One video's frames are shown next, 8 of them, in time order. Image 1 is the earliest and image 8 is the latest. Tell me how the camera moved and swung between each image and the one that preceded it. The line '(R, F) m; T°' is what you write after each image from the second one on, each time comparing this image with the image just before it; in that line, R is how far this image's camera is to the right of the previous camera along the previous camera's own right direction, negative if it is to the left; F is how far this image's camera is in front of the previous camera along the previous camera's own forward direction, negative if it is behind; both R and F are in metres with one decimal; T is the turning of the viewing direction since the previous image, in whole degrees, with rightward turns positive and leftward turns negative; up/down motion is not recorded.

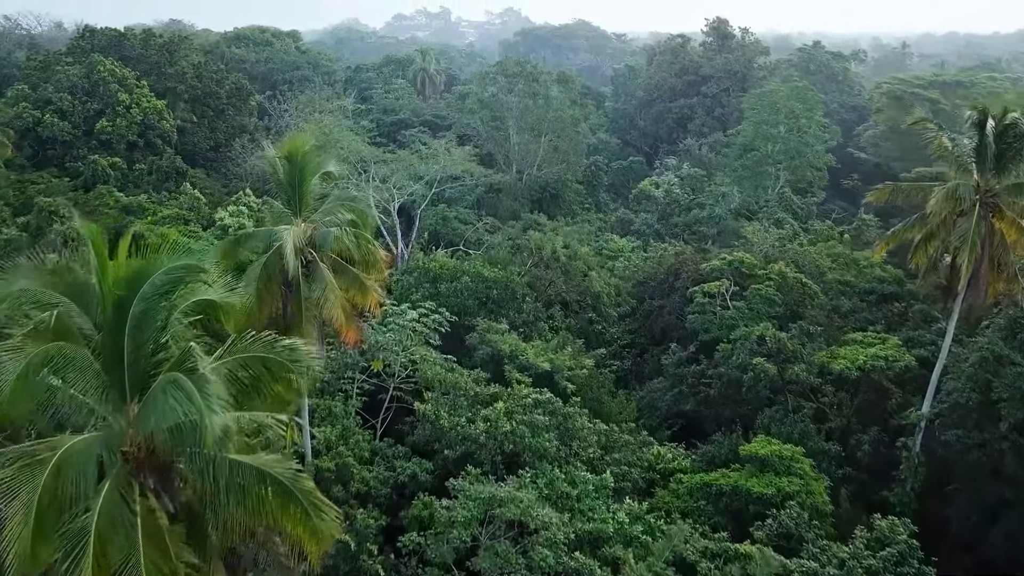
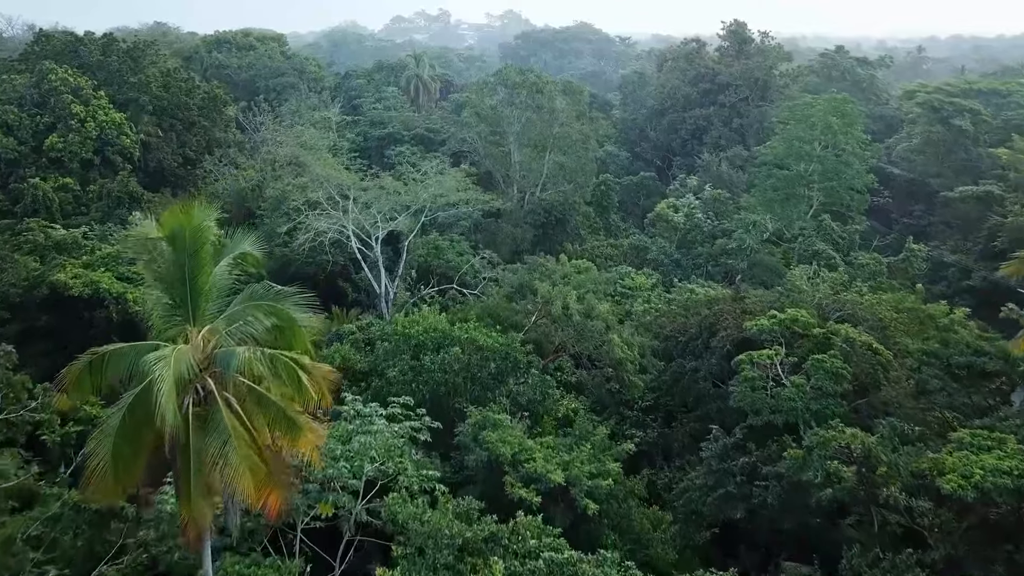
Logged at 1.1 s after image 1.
(0.0, +2.8) m; 0°
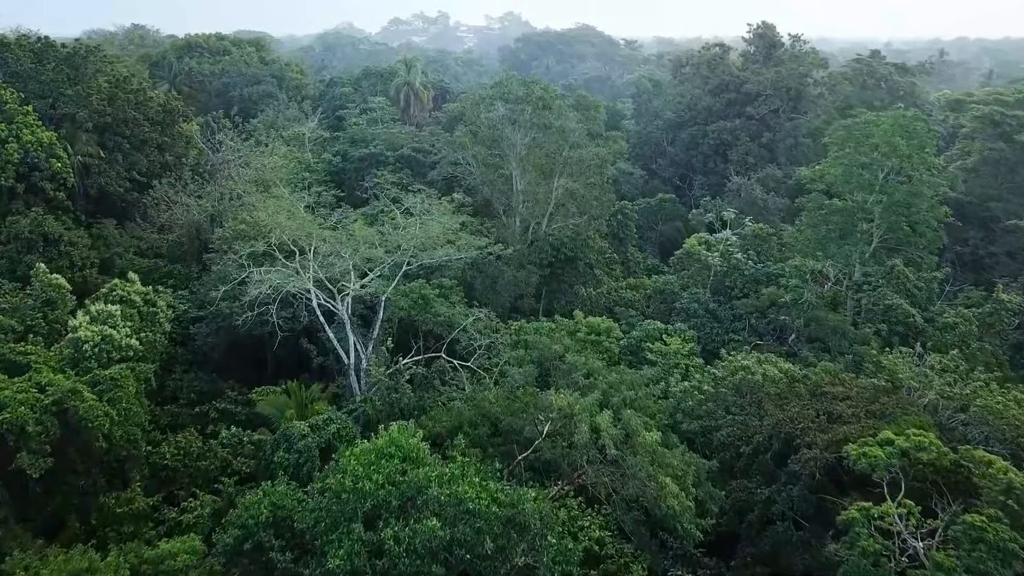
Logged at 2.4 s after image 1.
(-0.1, +3.7) m; 0°
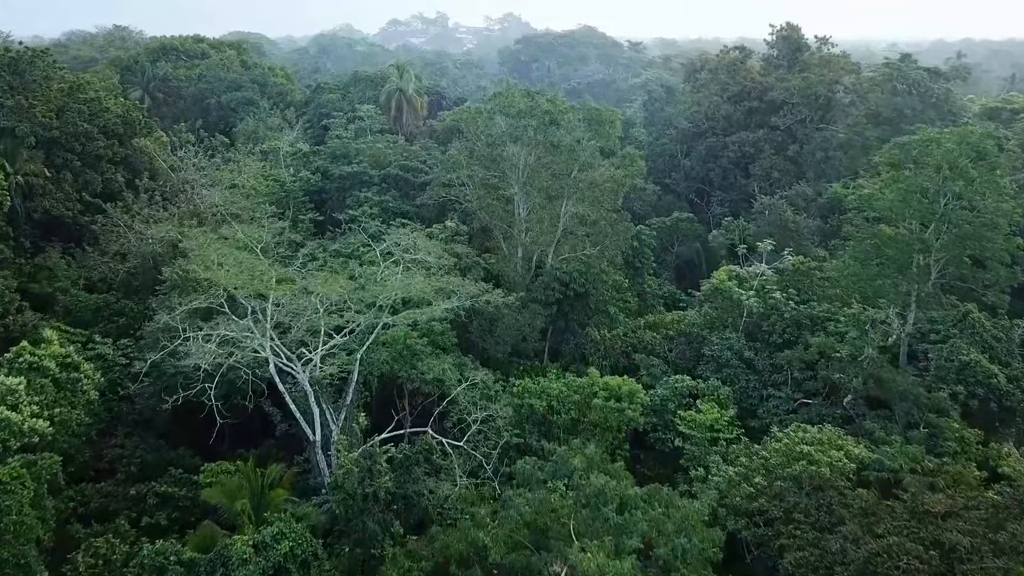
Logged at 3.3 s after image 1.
(-0.1, +2.6) m; 0°
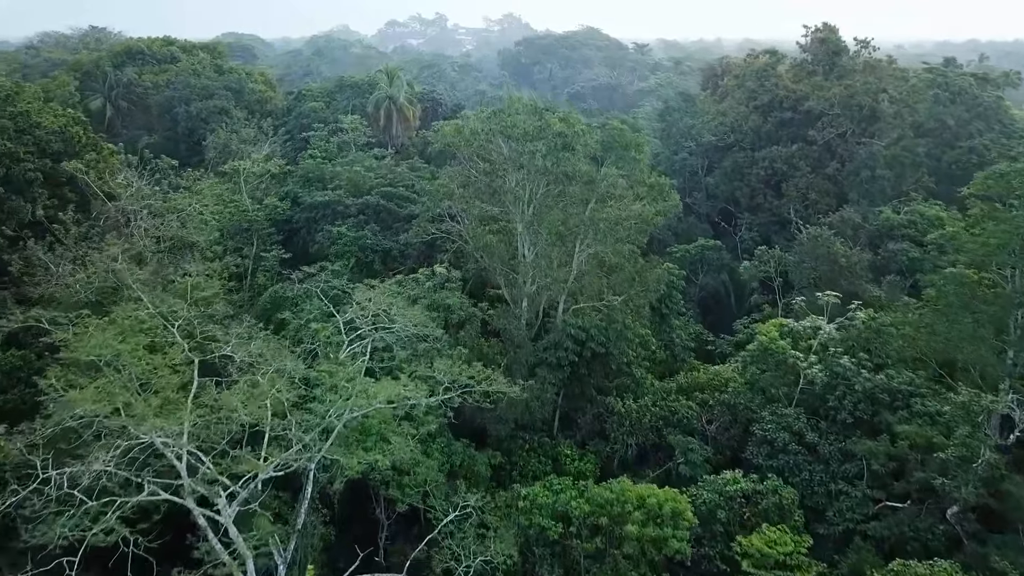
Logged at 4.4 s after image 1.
(-0.1, +3.2) m; 0°
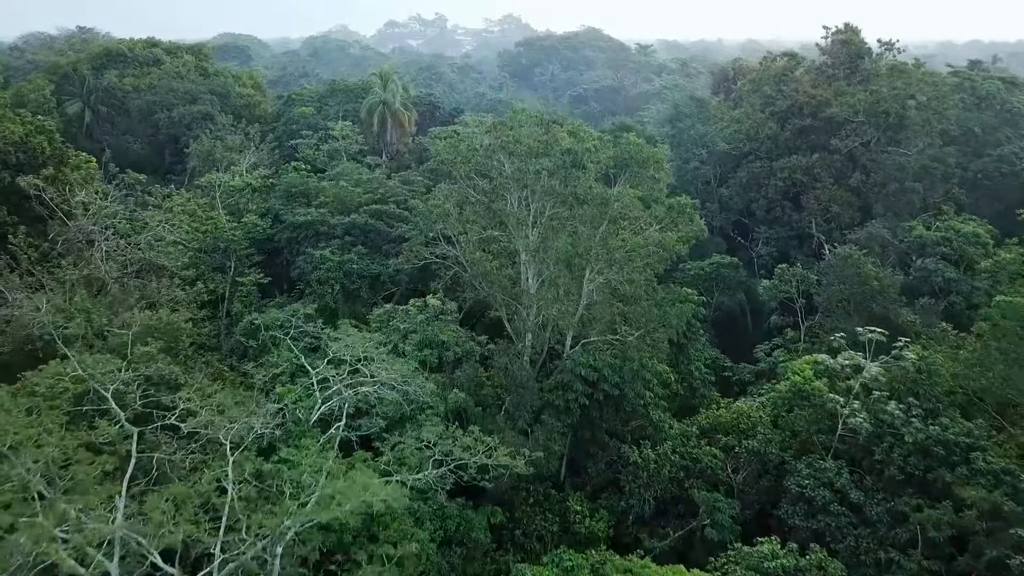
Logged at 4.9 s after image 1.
(-0.1, +1.6) m; 0°
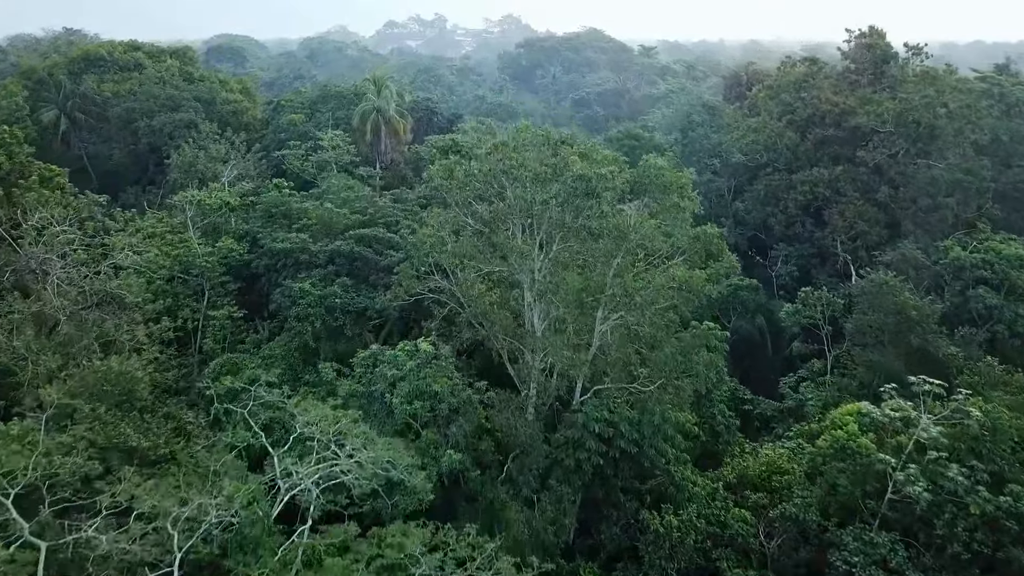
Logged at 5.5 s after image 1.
(-0.1, +1.5) m; 0°
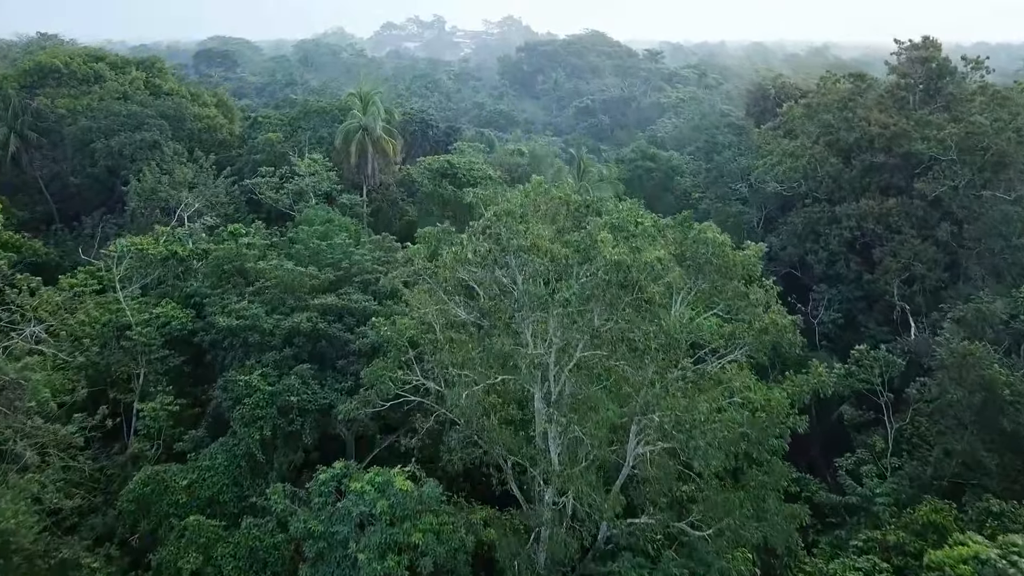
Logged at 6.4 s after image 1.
(-0.1, +2.8) m; 0°
